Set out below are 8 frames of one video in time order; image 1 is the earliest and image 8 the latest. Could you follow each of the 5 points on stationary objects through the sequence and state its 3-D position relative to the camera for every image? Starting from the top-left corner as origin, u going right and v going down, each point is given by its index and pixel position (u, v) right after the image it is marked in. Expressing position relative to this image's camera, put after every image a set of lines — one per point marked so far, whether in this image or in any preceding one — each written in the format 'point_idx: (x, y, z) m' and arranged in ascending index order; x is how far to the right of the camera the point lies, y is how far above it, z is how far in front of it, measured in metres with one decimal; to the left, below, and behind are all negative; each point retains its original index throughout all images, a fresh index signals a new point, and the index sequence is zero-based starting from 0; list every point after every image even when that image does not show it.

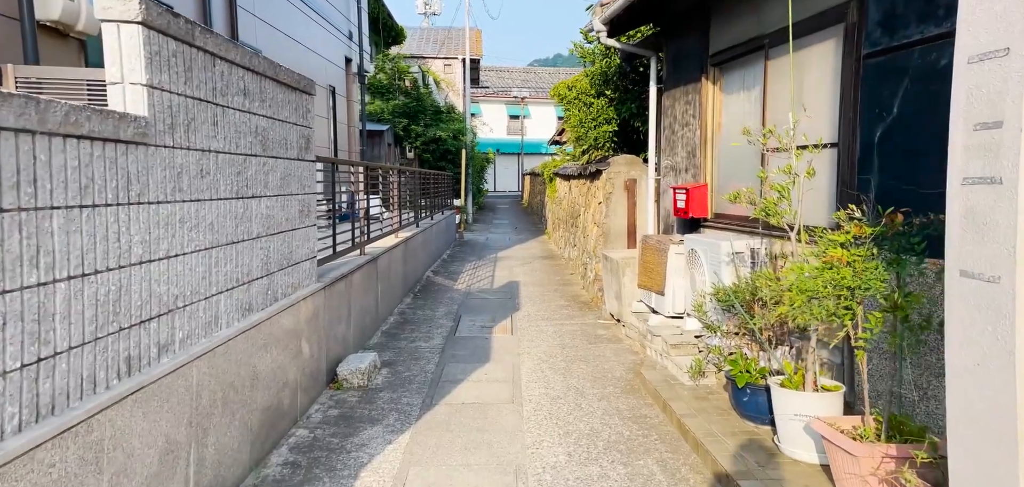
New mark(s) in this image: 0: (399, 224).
0: (-1.5, +0.3, +9.2) m
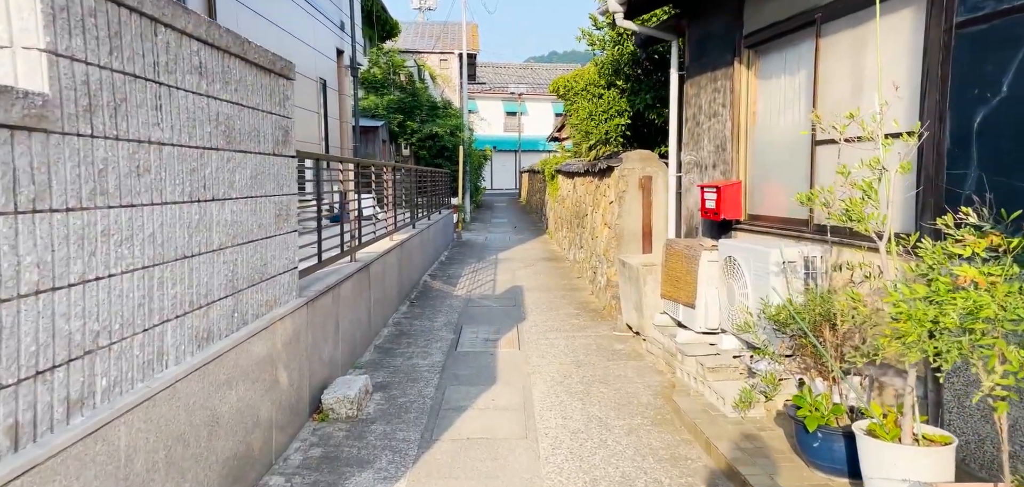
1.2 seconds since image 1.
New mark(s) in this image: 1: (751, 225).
0: (-1.5, +0.2, +8.5) m
1: (+1.8, +0.1, +5.1) m
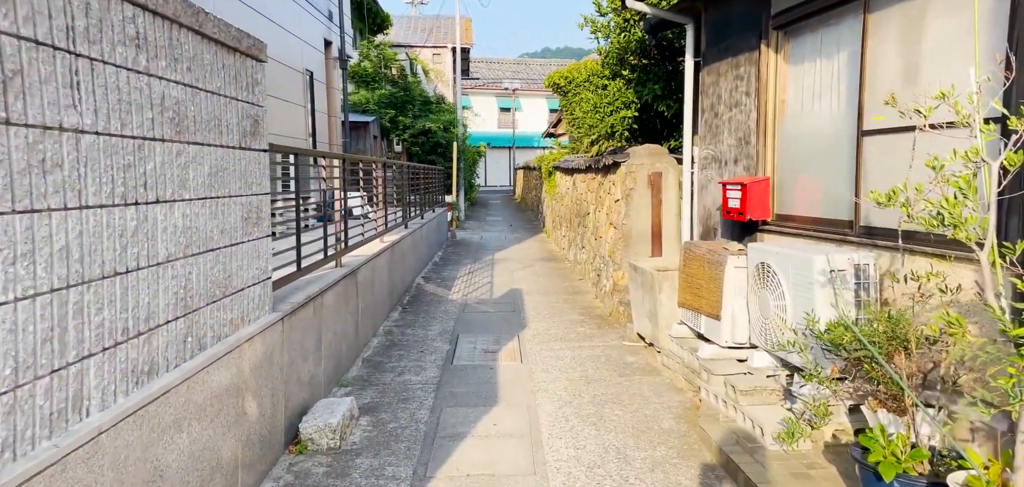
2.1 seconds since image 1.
0: (-1.5, +0.2, +8.0) m
1: (+1.8, +0.1, +4.6) m
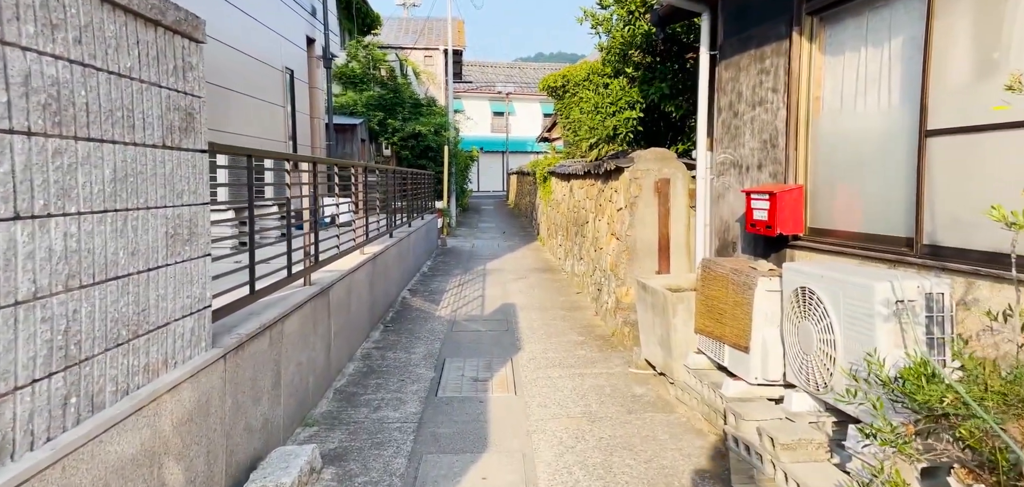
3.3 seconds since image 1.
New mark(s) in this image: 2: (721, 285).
0: (-1.6, +0.1, +7.3) m
1: (+1.8, 0.0, +4.0) m
2: (+1.2, -0.2, +4.1) m
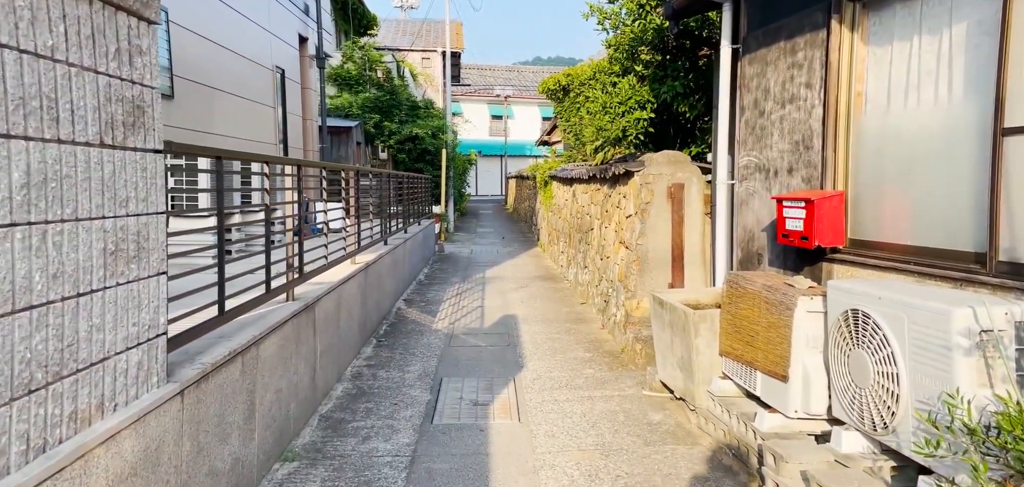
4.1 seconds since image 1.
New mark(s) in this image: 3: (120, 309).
0: (-1.5, 0.0, +6.8) m
1: (+1.8, -0.1, +3.5) m
2: (+1.3, -0.3, +3.6) m
3: (-1.3, -0.2, +2.2) m
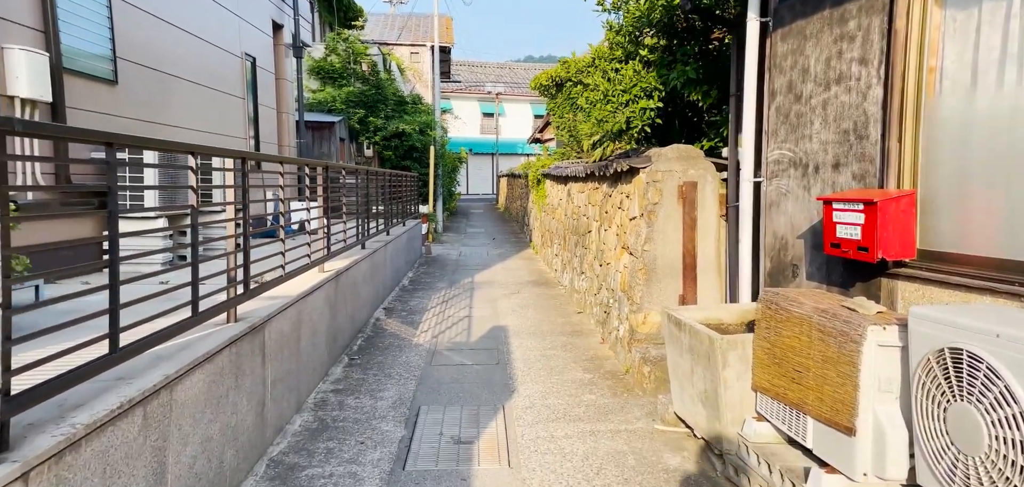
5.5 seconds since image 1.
0: (-1.6, -0.1, +6.1) m
1: (+1.7, -0.1, +2.8) m
2: (+1.2, -0.4, +2.9) m
3: (-1.3, -0.3, +1.5) m
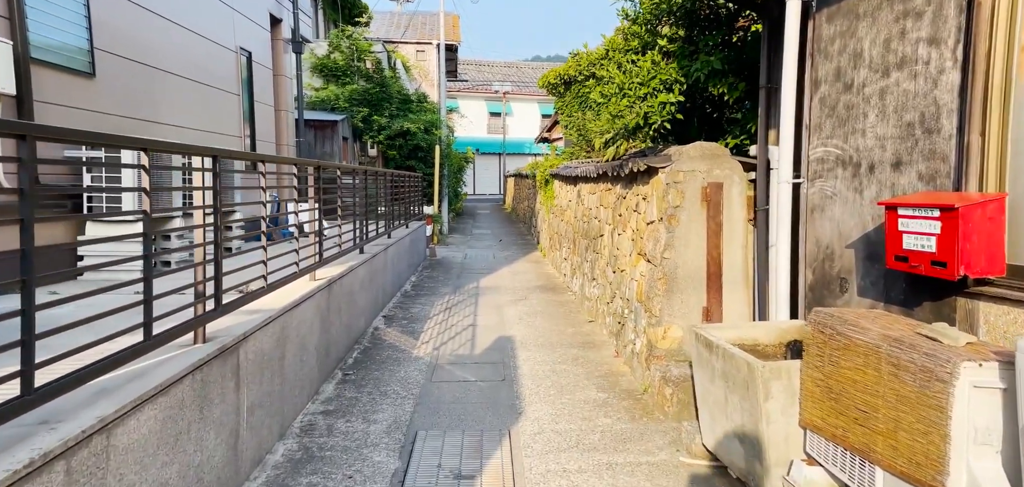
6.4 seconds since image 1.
0: (-1.6, -0.1, +5.6) m
1: (+1.8, -0.2, +2.3) m
2: (+1.2, -0.4, +2.4) m
3: (-1.3, -0.3, +1.0) m
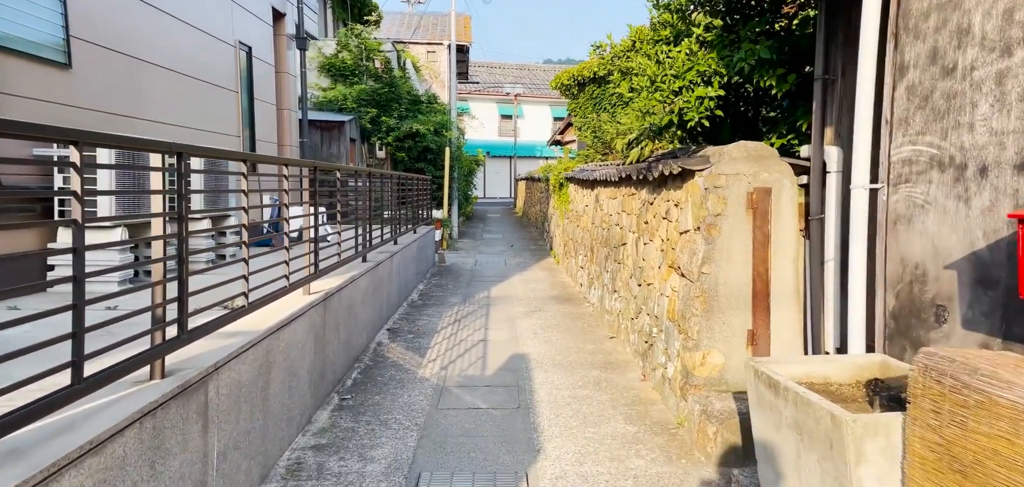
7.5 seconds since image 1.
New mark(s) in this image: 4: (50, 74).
0: (-1.5, -0.2, +5.1) m
1: (+1.8, -0.2, +1.7) m
2: (+1.3, -0.5, +1.8) m
3: (-1.2, -0.4, +0.4) m
4: (-3.4, +1.2, +5.0) m
